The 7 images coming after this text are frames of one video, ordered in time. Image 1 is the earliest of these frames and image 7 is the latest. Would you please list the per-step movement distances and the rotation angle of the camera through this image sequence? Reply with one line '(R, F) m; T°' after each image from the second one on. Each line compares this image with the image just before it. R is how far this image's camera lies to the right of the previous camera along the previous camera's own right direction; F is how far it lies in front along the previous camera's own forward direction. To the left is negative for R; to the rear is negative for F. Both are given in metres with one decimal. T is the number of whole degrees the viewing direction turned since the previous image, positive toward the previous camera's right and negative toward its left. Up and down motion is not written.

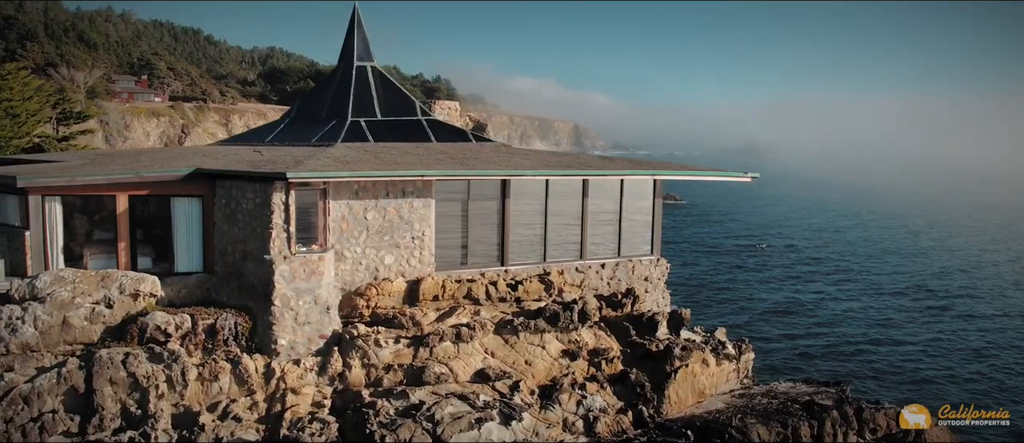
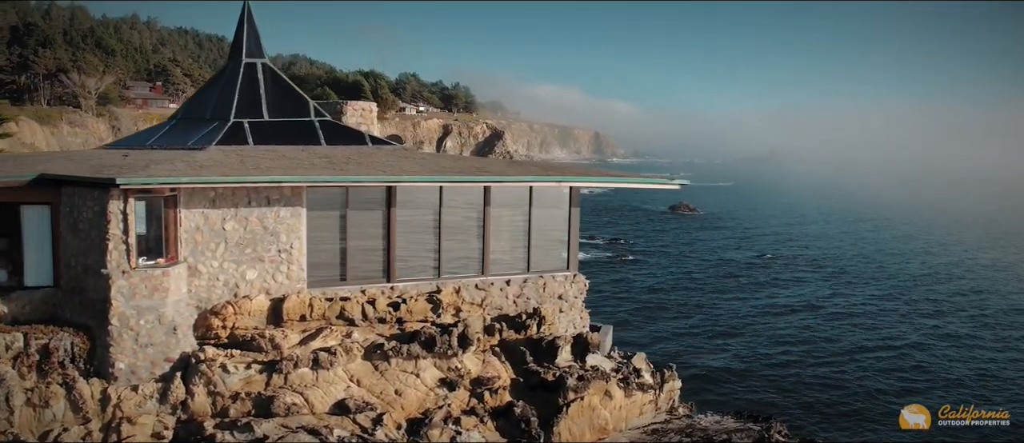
(+1.7, +0.9) m; -2°
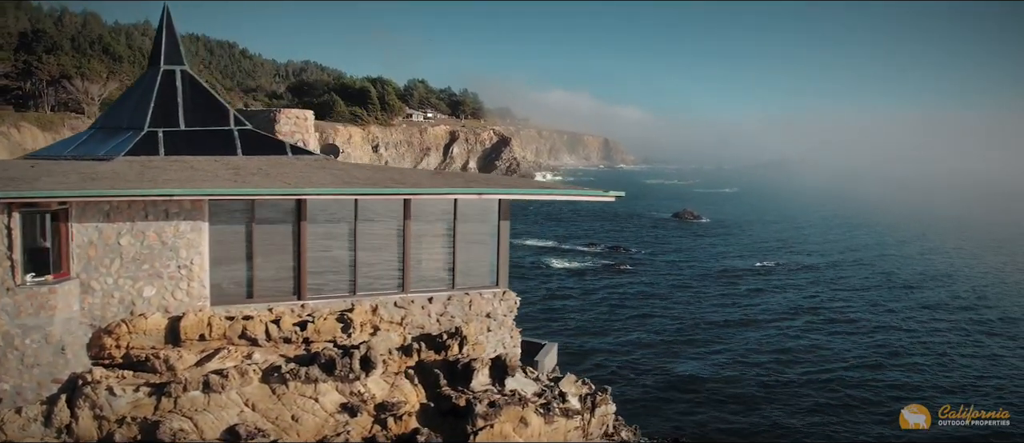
(+1.1, +0.4) m; -1°
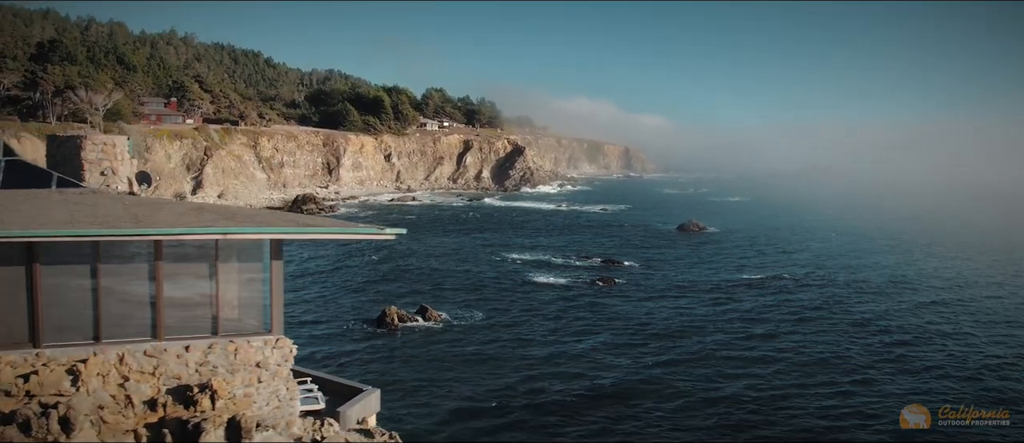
(+3.0, +0.7) m; -3°
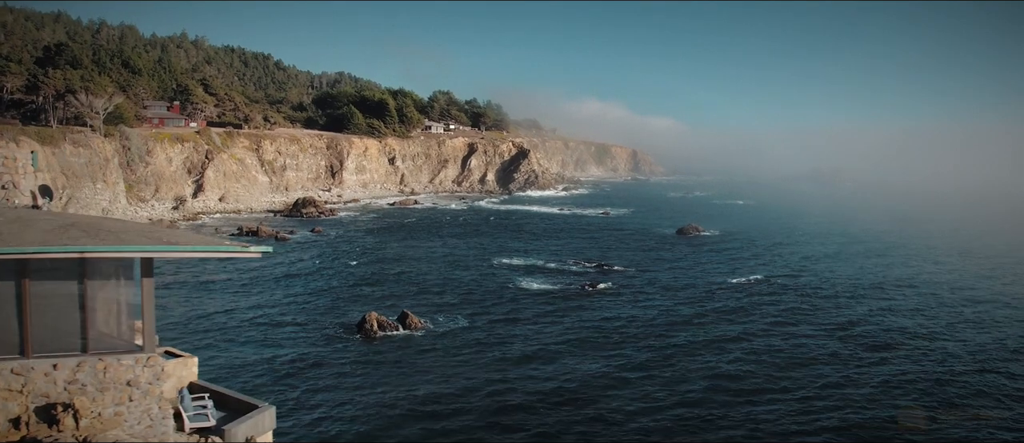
(+1.7, +0.1) m; -1°
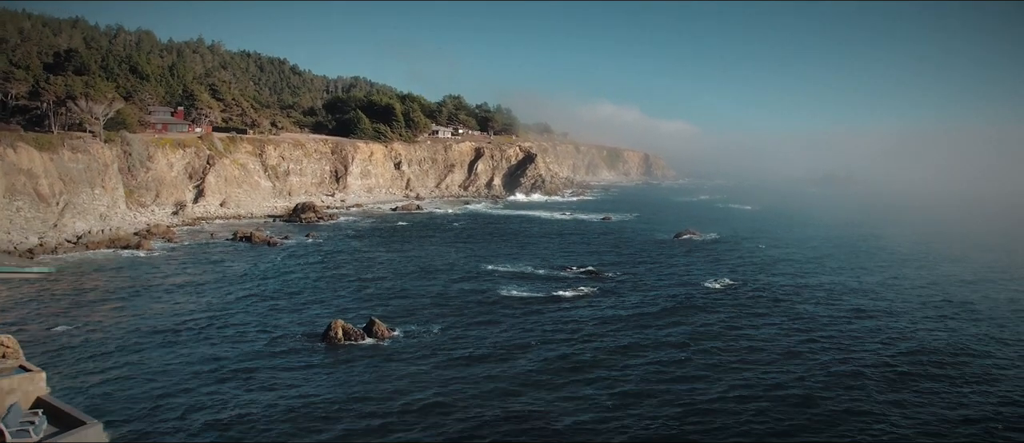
(+2.7, +0.2) m; -2°
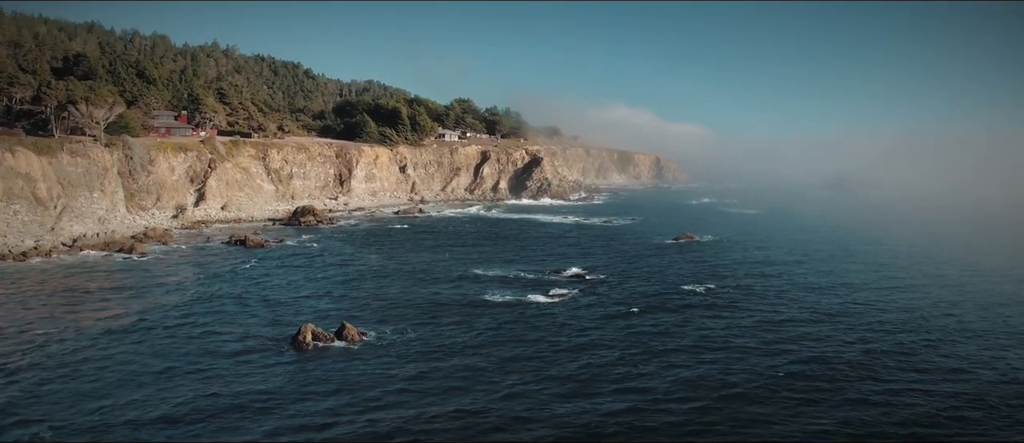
(+2.3, +0.2) m; -2°
